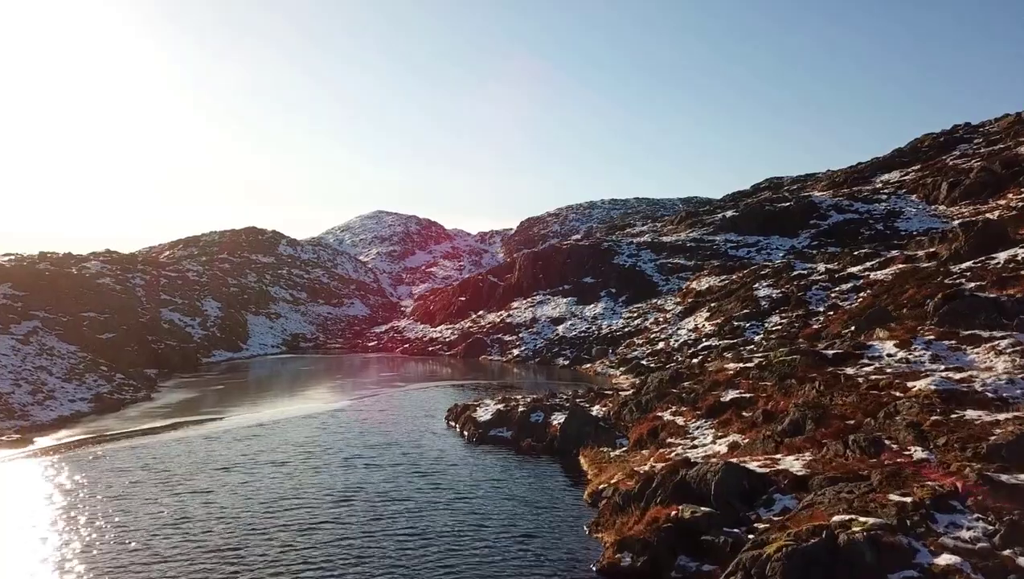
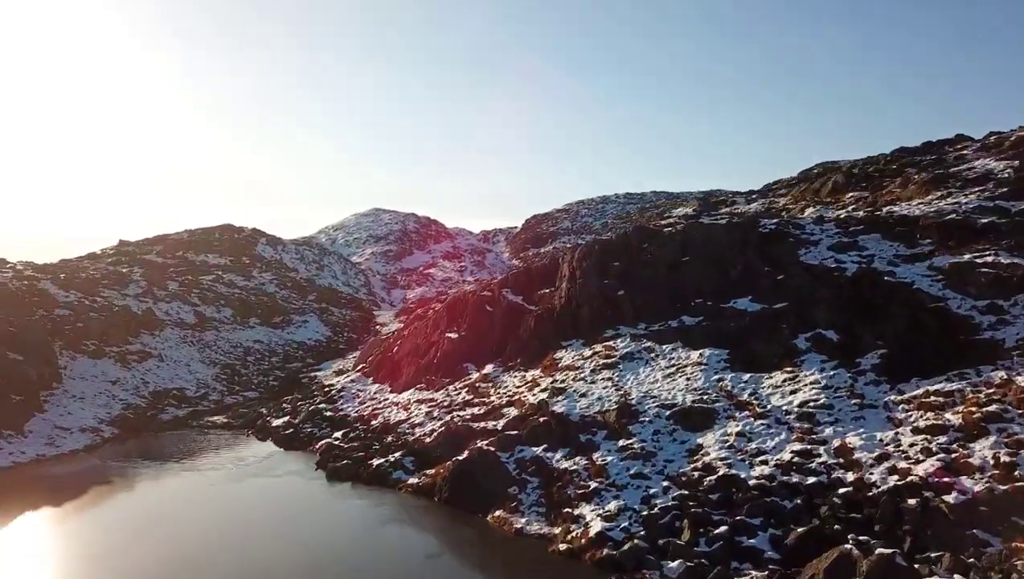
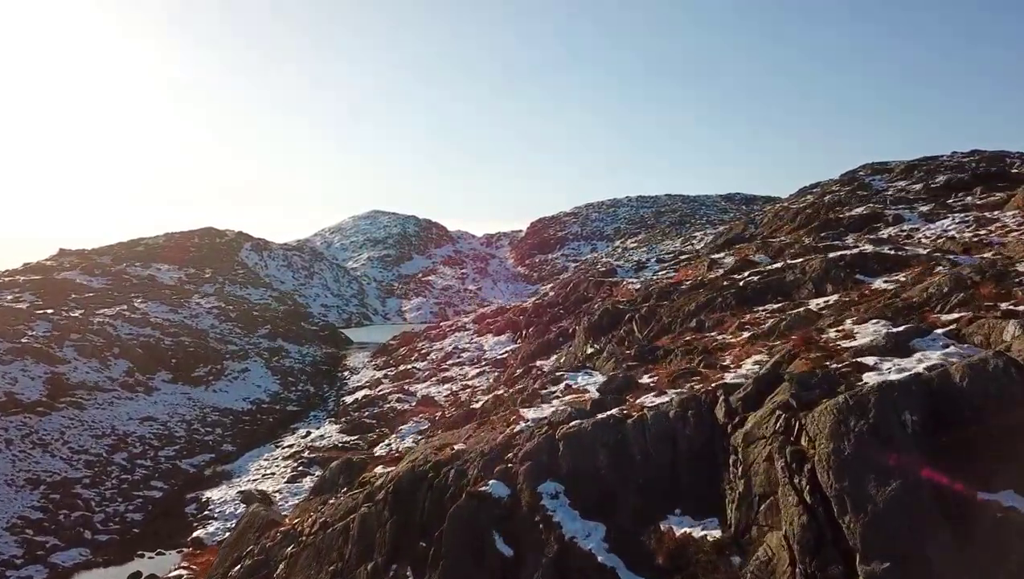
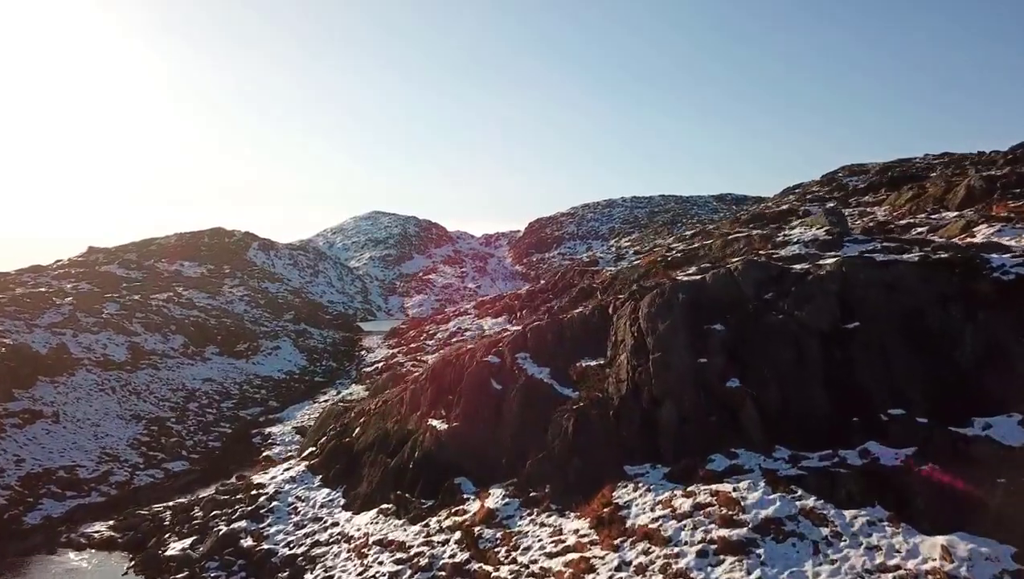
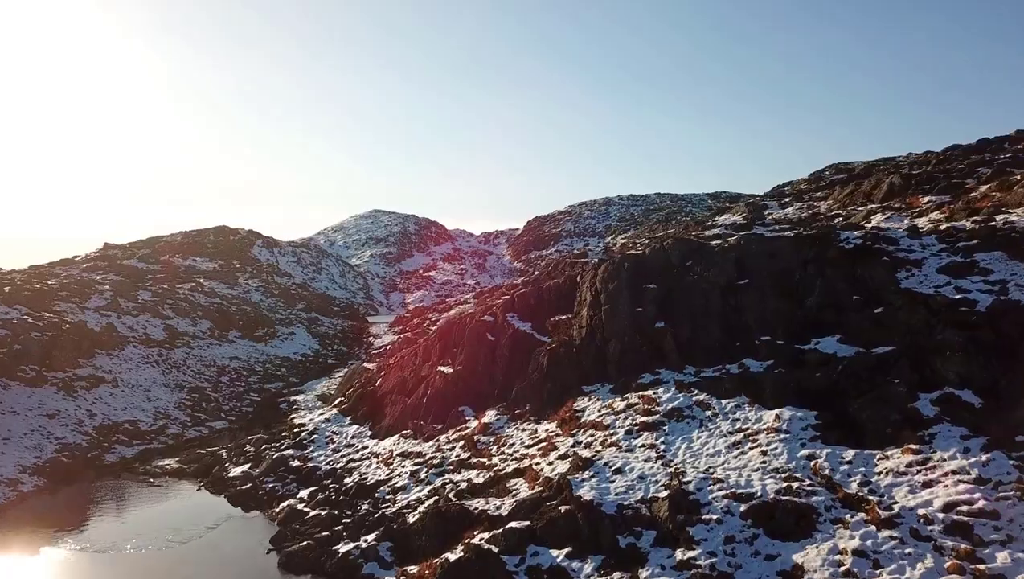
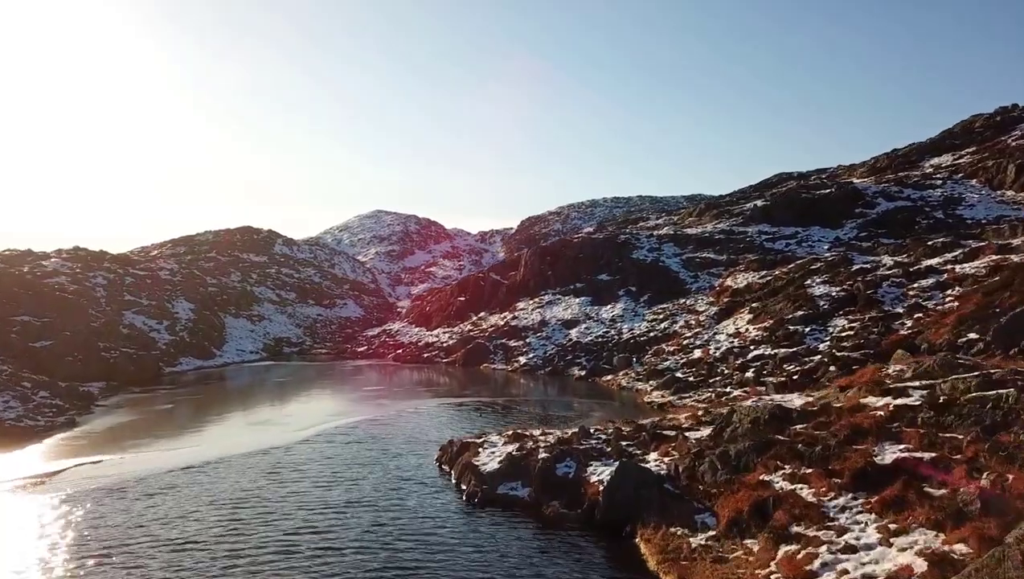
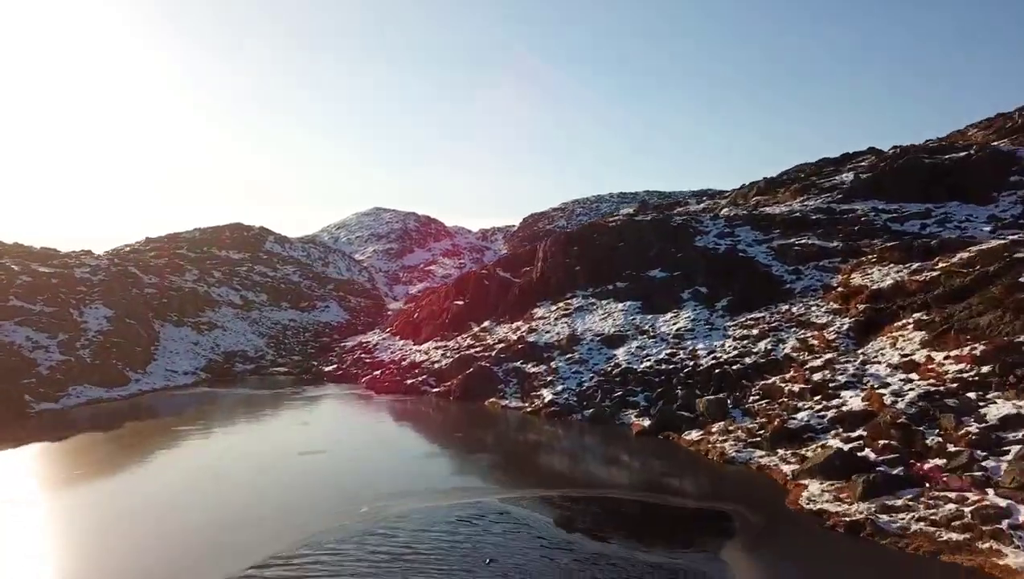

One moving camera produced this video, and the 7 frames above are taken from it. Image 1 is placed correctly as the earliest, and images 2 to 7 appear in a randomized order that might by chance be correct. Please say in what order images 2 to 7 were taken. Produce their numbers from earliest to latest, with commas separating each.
6, 7, 2, 5, 4, 3
